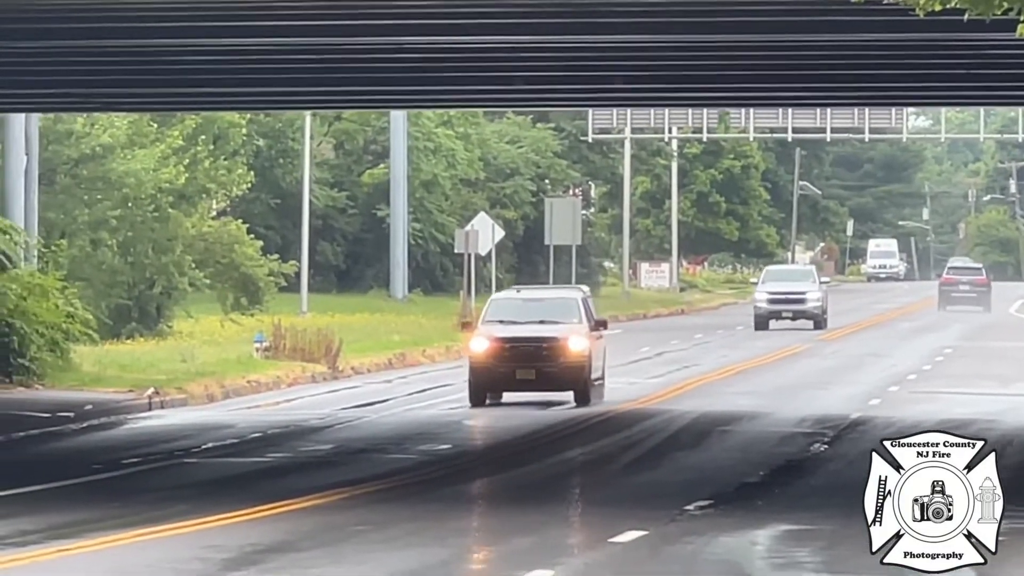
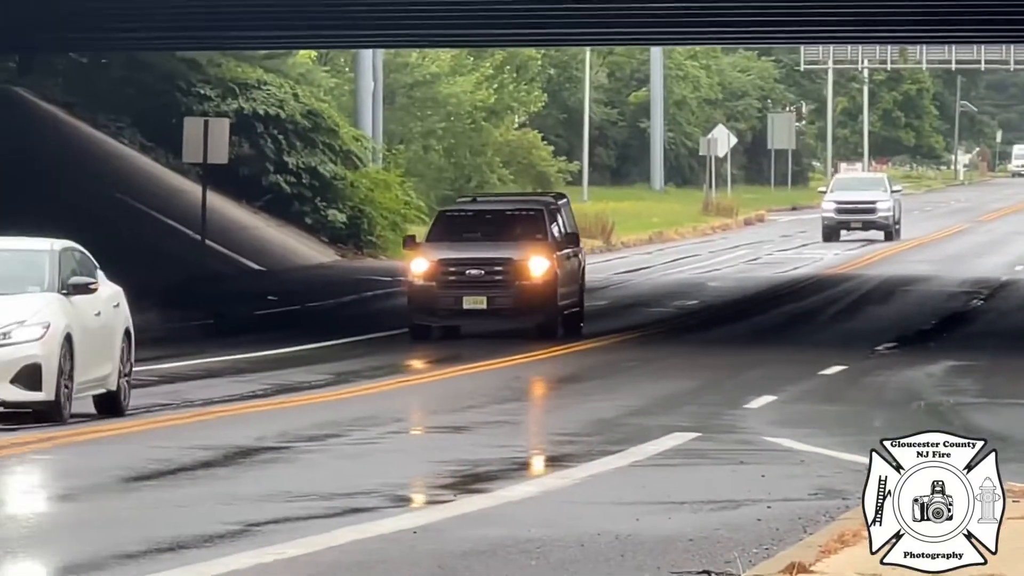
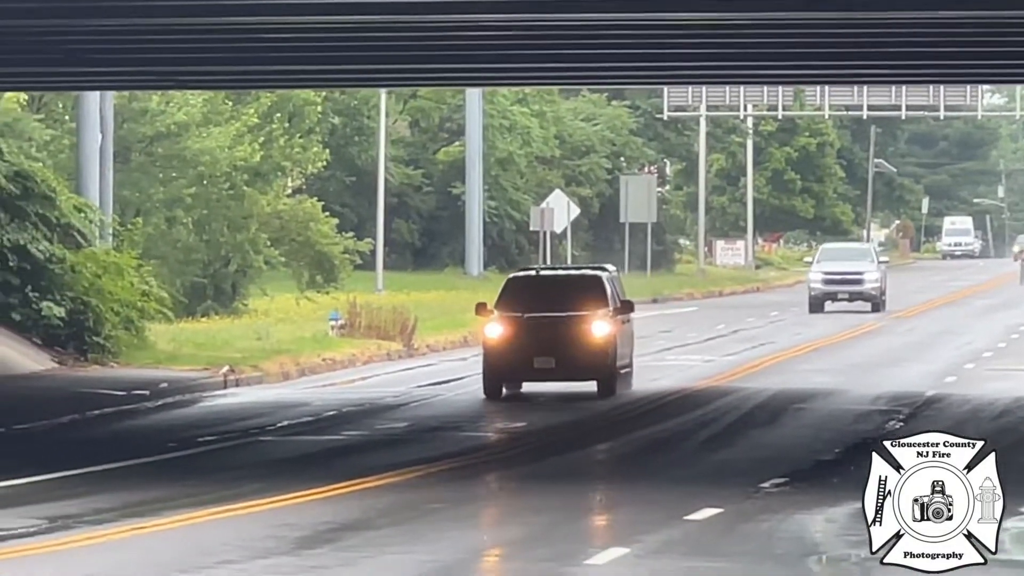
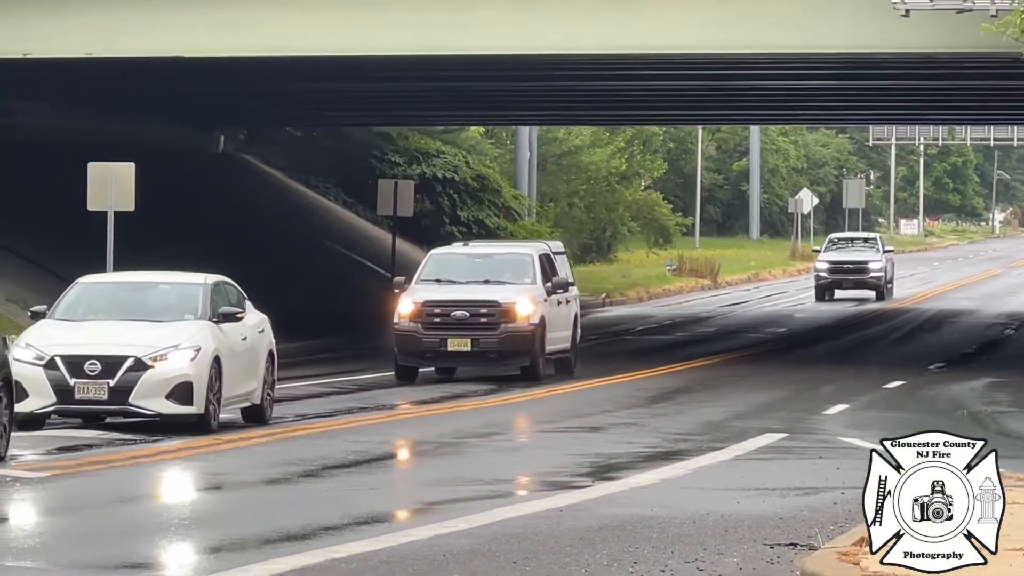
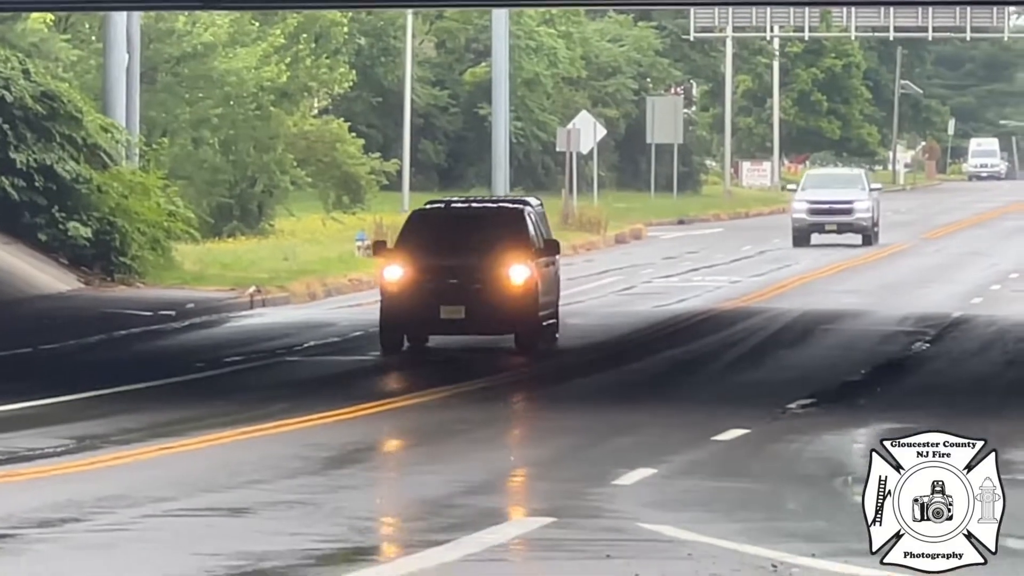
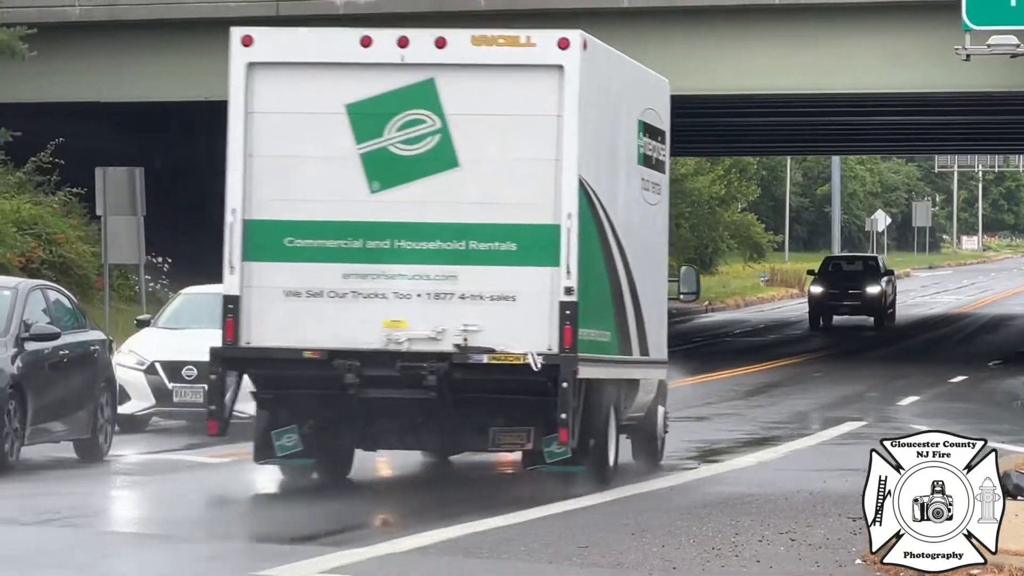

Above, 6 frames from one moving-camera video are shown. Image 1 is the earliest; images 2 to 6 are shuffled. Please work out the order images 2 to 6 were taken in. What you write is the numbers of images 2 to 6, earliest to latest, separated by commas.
3, 5, 2, 4, 6
